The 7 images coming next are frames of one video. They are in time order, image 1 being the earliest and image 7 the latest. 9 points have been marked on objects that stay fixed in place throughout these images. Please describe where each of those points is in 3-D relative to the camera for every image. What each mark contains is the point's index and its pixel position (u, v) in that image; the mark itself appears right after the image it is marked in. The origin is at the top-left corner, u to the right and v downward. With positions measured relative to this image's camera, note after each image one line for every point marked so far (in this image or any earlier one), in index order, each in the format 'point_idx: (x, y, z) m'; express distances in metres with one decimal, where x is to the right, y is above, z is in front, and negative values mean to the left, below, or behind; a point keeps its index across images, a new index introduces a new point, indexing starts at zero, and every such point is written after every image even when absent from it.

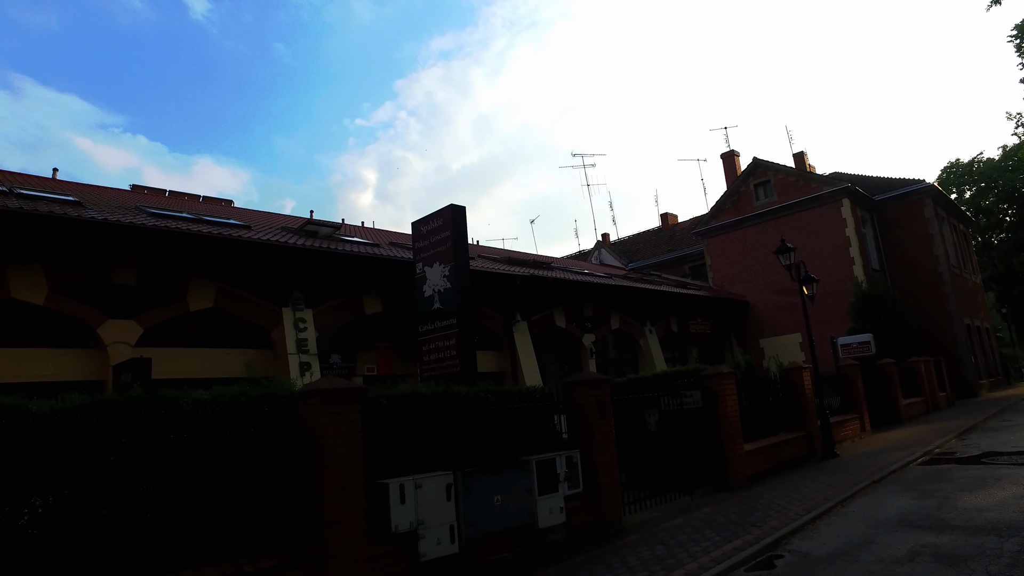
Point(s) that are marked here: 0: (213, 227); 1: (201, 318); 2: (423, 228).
0: (-6.4, +1.3, +13.7) m
1: (-6.3, -0.6, +13.0) m
2: (-1.2, +0.8, +8.2) m
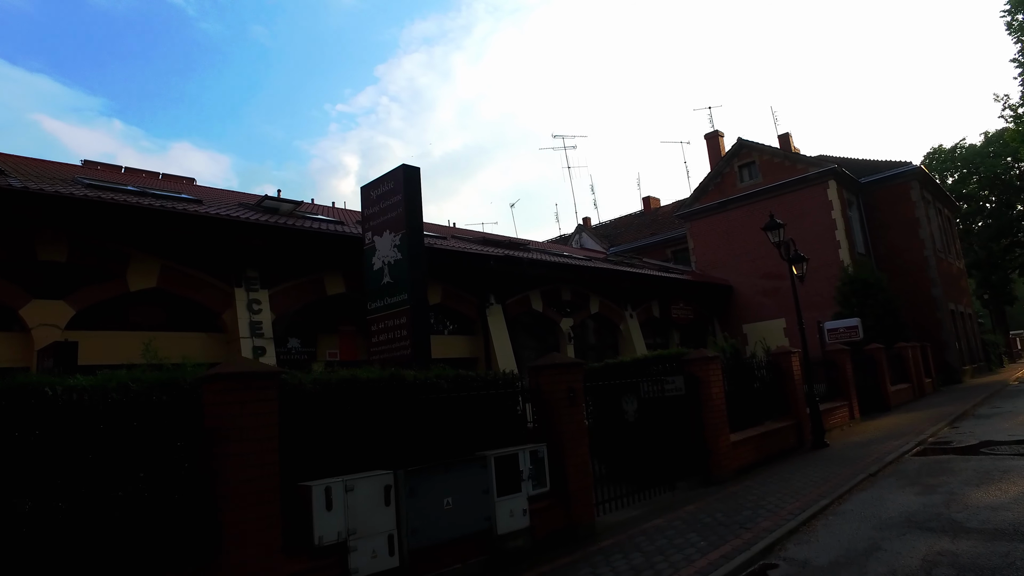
0: (-6.9, +1.7, +12.6) m
1: (-6.8, -0.2, +11.9) m
2: (-1.6, +1.1, +7.3) m
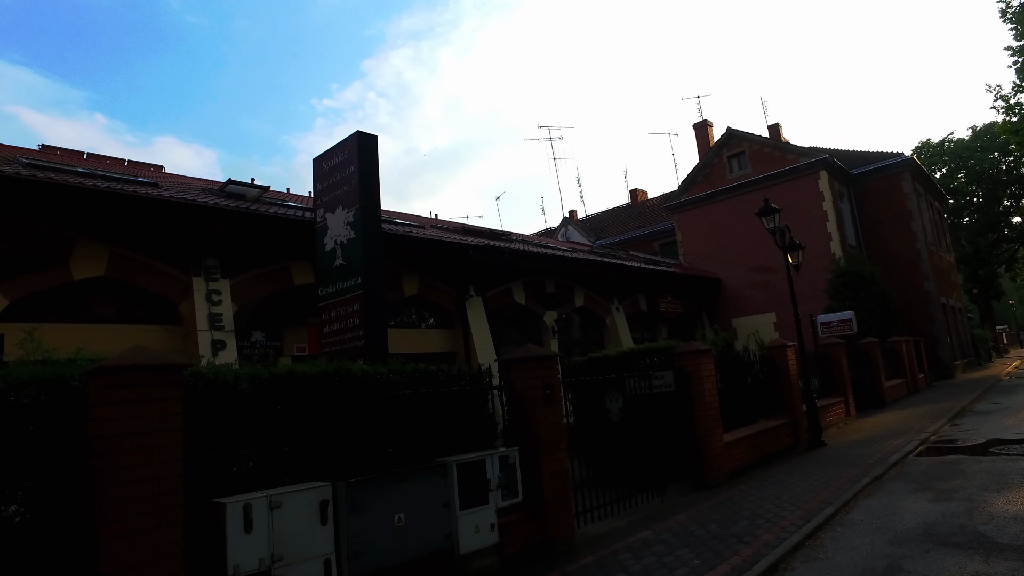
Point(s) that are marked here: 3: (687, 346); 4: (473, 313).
0: (-7.3, +1.9, +11.7) m
1: (-7.2, 0.0, +11.0) m
2: (-1.9, +1.2, +6.5) m
3: (+2.3, -0.8, +8.4) m
4: (-1.0, -0.6, +16.1) m
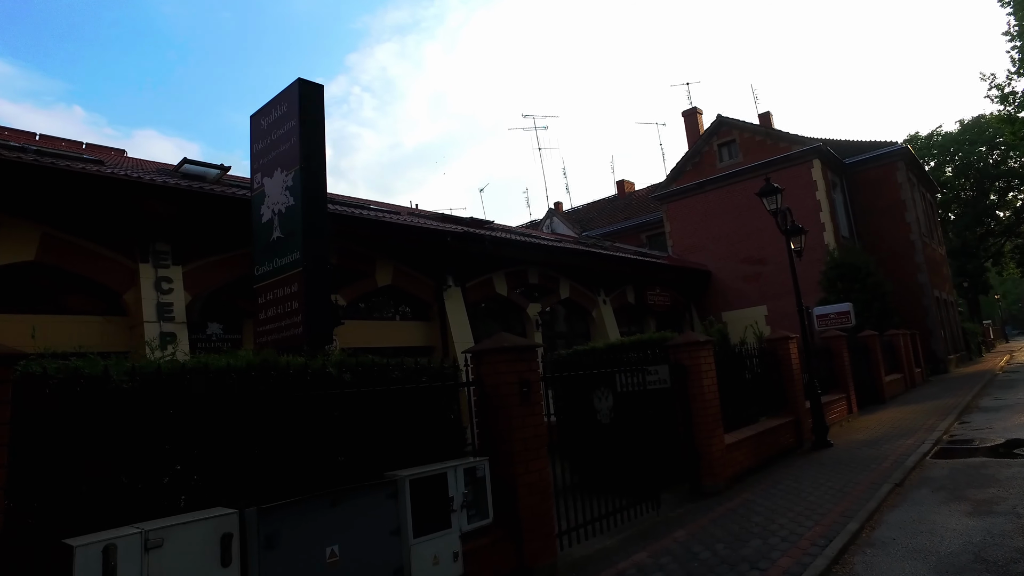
0: (-7.7, +2.1, +10.6) m
1: (-7.5, +0.2, +9.9) m
2: (-2.1, +1.4, +5.5) m
3: (+2.0, -0.6, +7.5) m
4: (-1.4, -0.4, +15.1) m
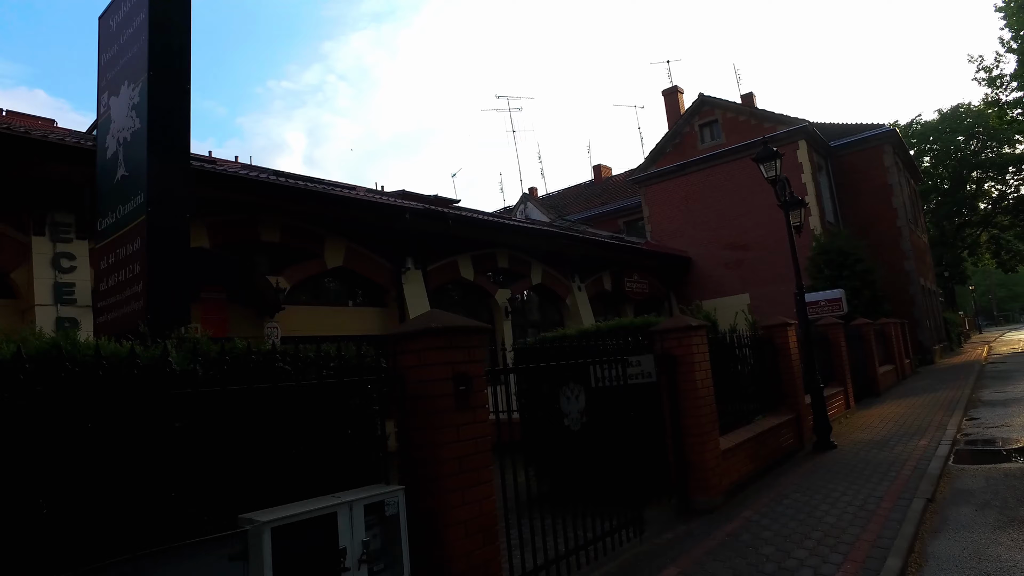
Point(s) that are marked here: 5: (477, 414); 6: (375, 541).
0: (-8.2, +2.5, +8.9) m
1: (-8.1, +0.5, +8.2) m
2: (-2.5, +1.7, +4.0) m
3: (+1.5, -0.3, +6.2) m
4: (-2.2, 0.0, +13.7) m
5: (-0.2, -0.7, +3.6) m
6: (-0.6, -1.2, +3.0) m
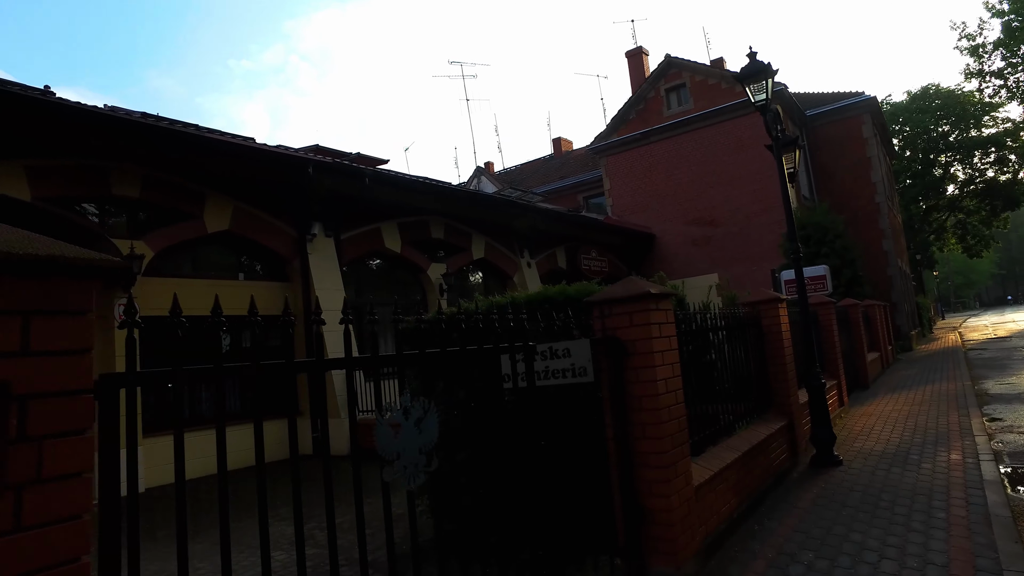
0: (-9.2, +2.9, +6.1) m
1: (-9.0, +0.9, +5.5) m
2: (-3.2, +2.0, +1.5) m
3: (+0.7, 0.0, +4.0) m
4: (-3.4, +0.5, +11.3) m
5: (-0.9, -0.4, +1.3) m
6: (-1.3, -0.9, +0.7) m
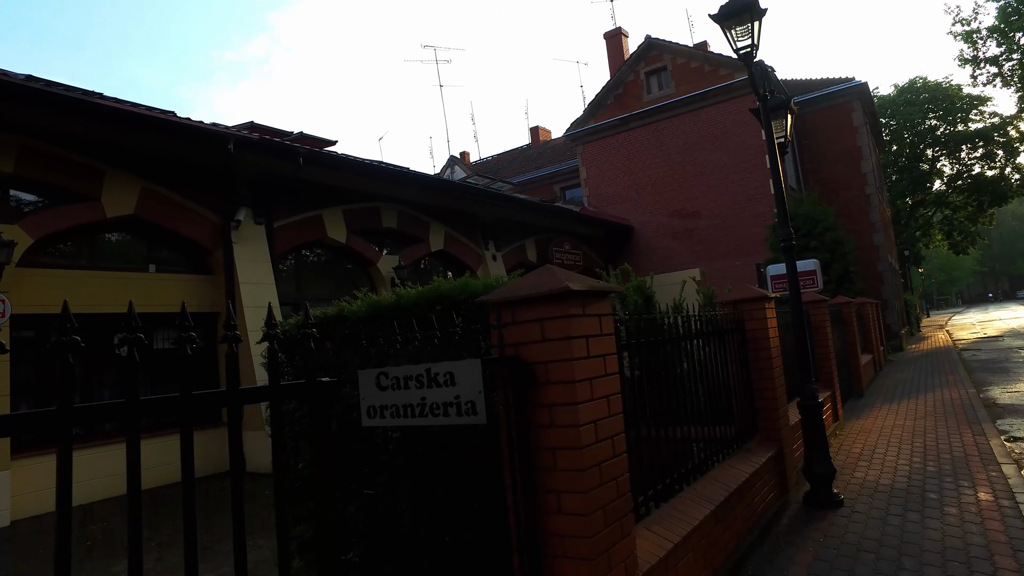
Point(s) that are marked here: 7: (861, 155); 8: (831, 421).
0: (-9.8, +3.0, +4.6) m
1: (-9.6, +1.0, +4.0) m
2: (-3.7, +2.0, +0.1) m
3: (+0.1, 0.0, +2.7) m
4: (-4.1, +0.6, +9.9) m
5: (-1.5, -0.4, 0.0) m
6: (-1.8, -0.9, -0.6) m
7: (+10.5, +4.0, +19.3) m
8: (+3.5, -1.5, +7.1) m
